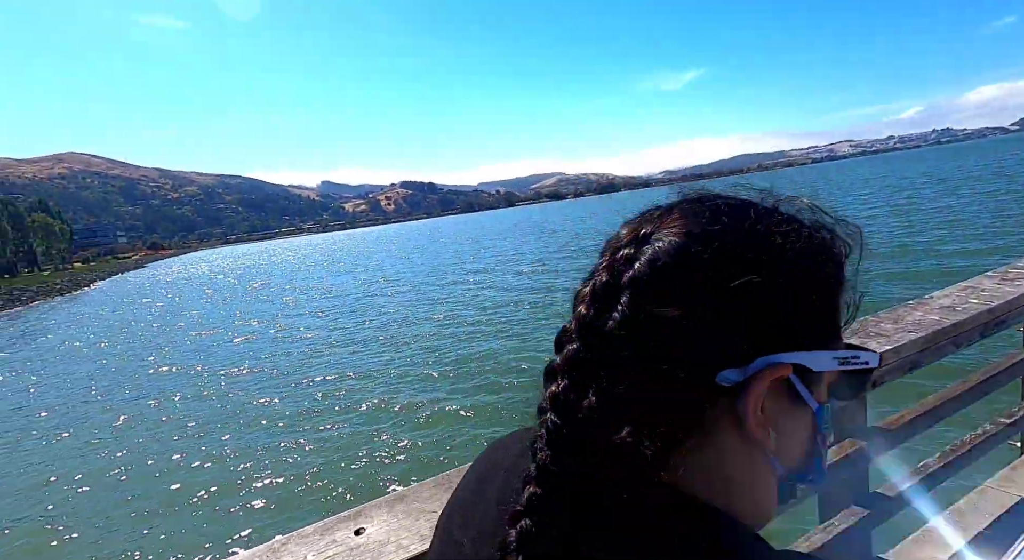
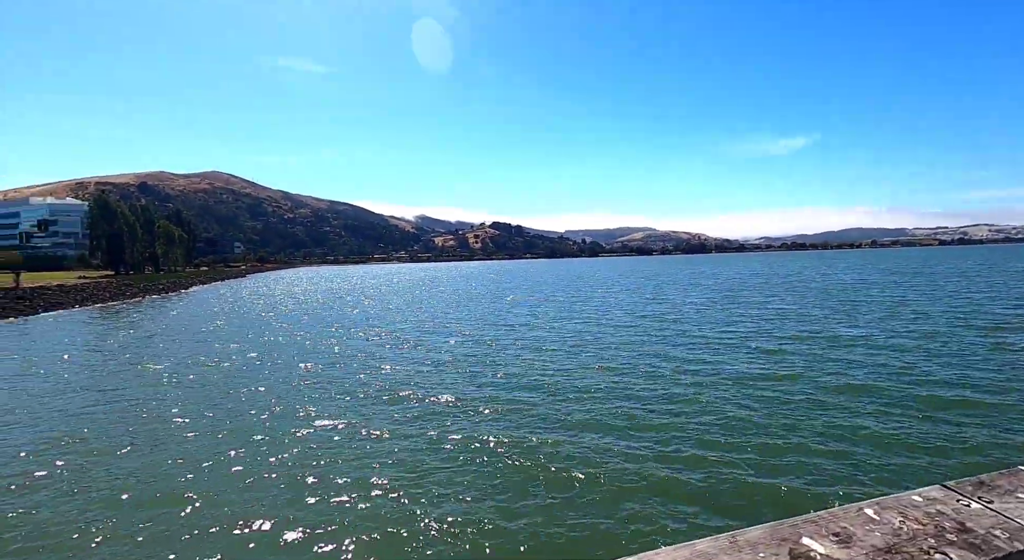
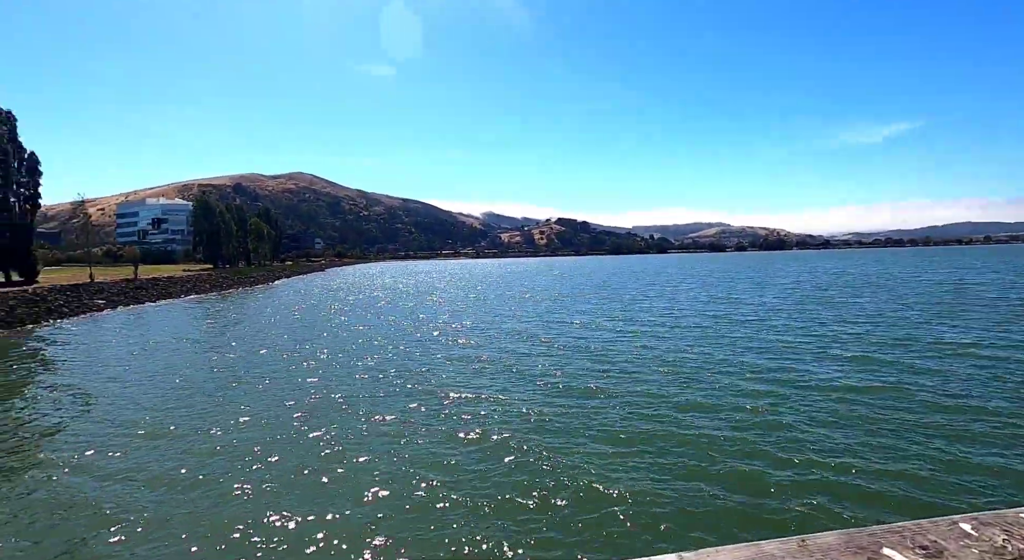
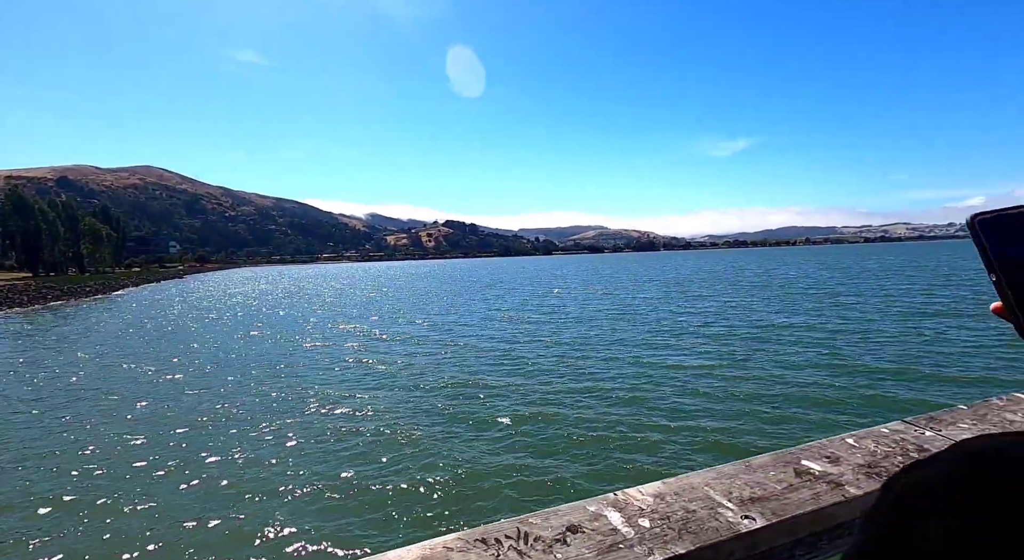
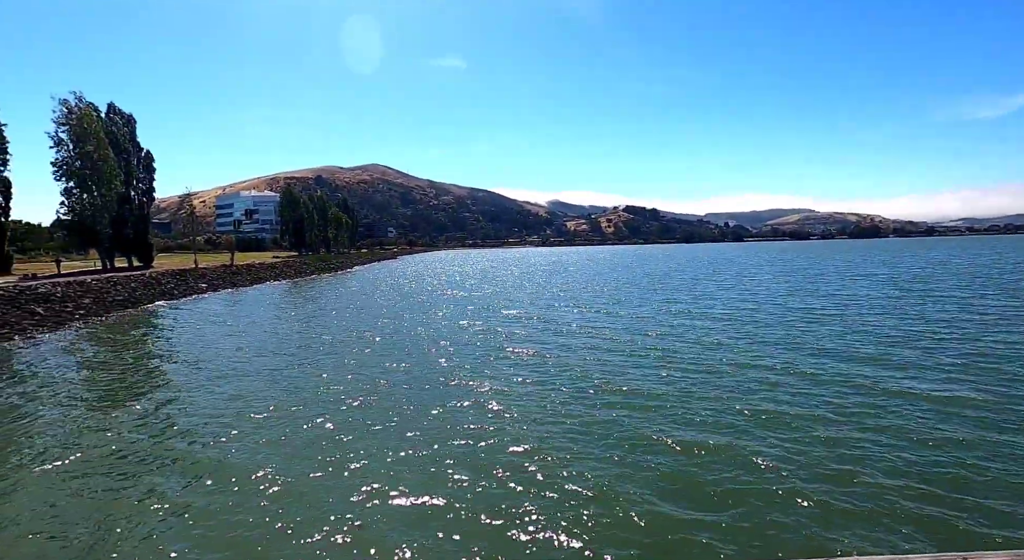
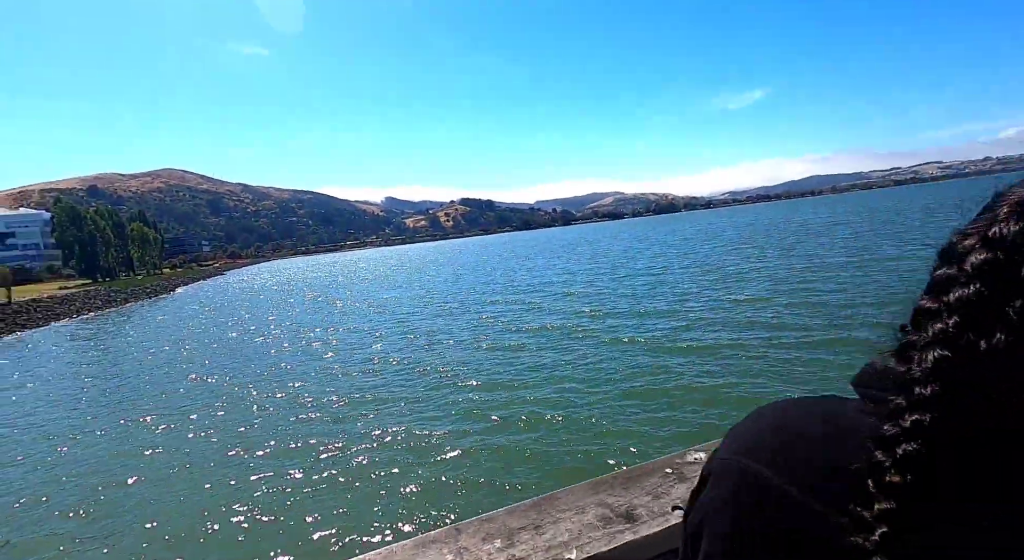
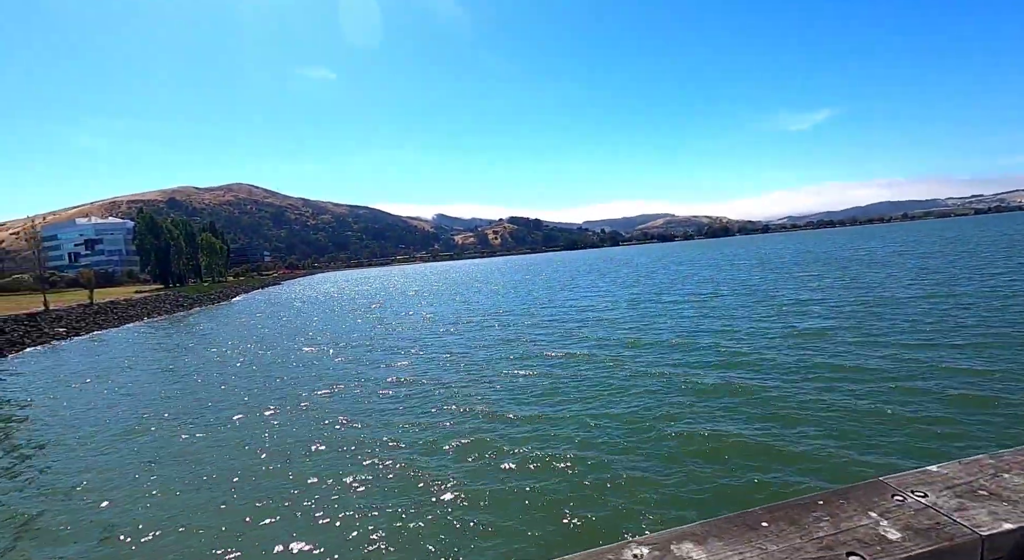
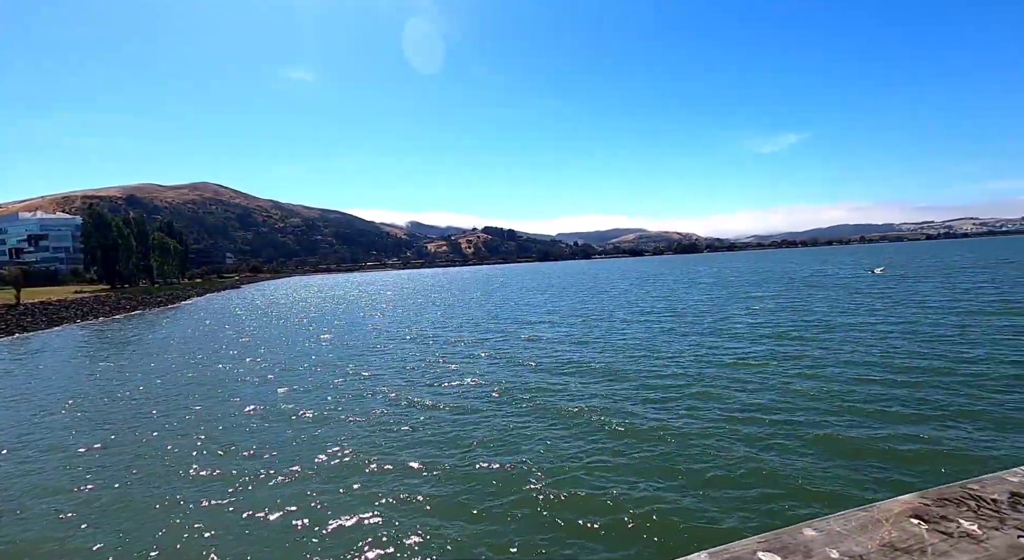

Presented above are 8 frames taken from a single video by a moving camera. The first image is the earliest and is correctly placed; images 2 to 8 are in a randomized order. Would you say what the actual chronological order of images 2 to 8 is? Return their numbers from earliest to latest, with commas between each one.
6, 7, 8, 4, 2, 3, 5
